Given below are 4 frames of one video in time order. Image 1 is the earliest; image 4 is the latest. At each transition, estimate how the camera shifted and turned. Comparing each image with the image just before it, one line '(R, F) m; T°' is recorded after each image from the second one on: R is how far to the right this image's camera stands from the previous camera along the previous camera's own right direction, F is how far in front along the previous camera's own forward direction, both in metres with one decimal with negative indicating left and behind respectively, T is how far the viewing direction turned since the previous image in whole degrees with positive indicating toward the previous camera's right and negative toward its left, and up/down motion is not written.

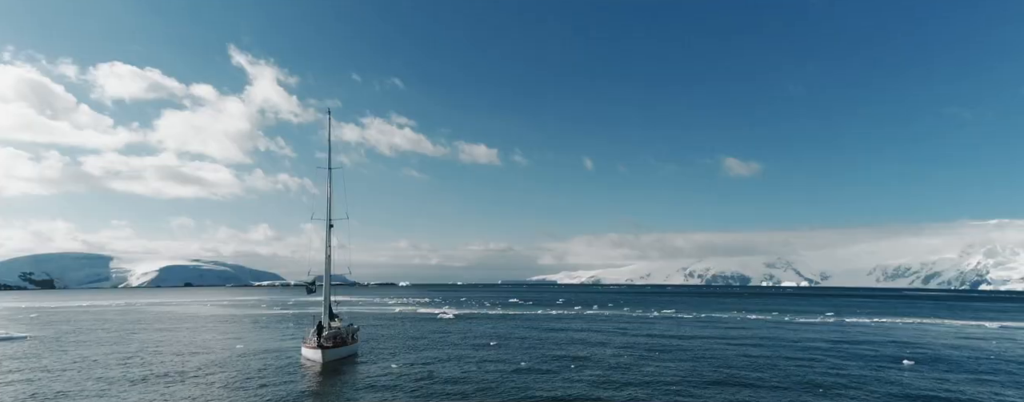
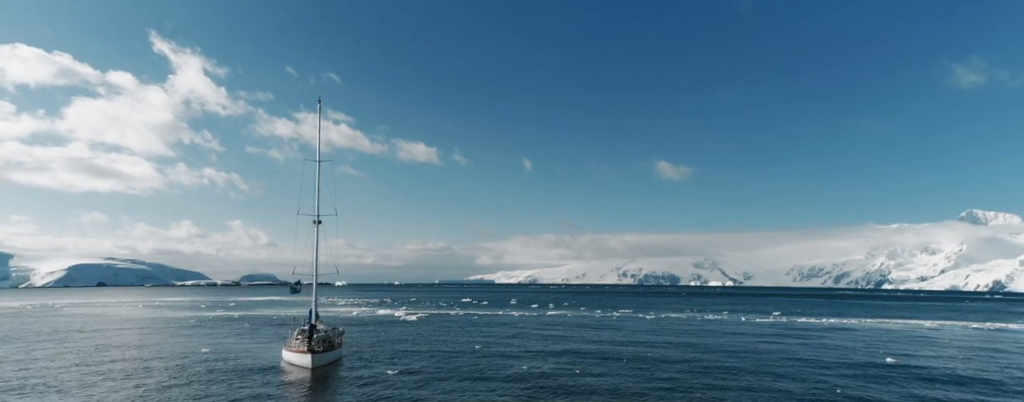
(-5.2, -2.6) m; +6°
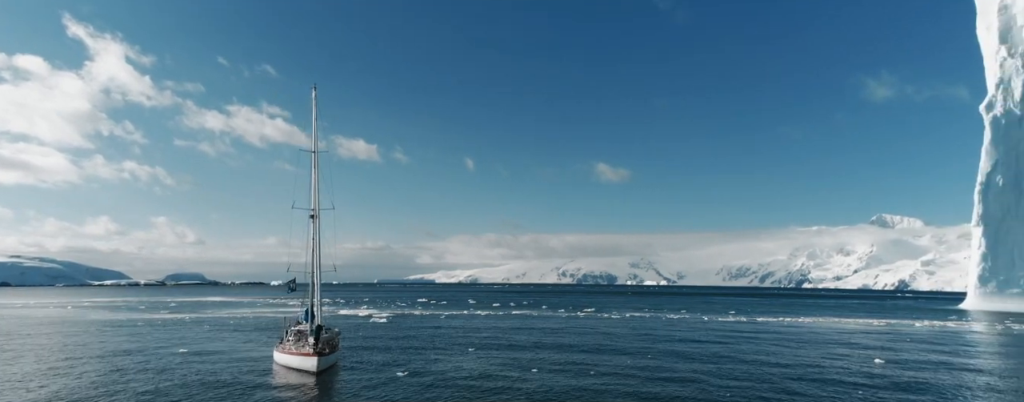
(-6.2, -2.5) m; +6°
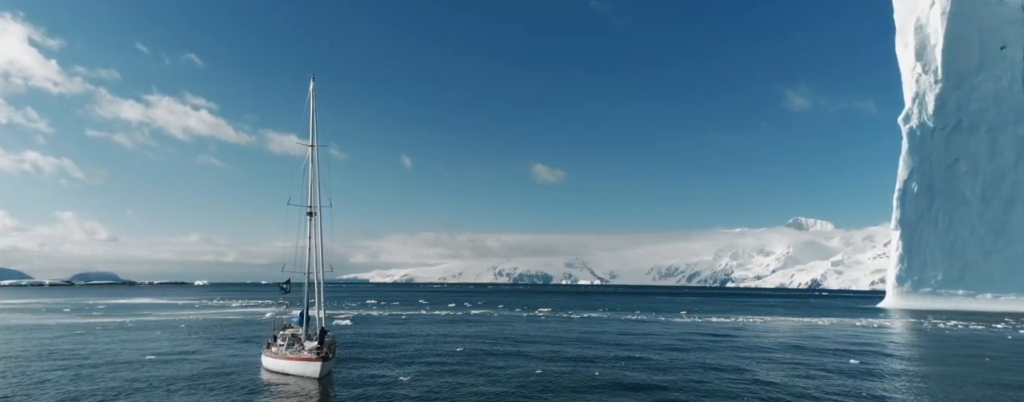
(-6.1, -2.1) m; +6°
